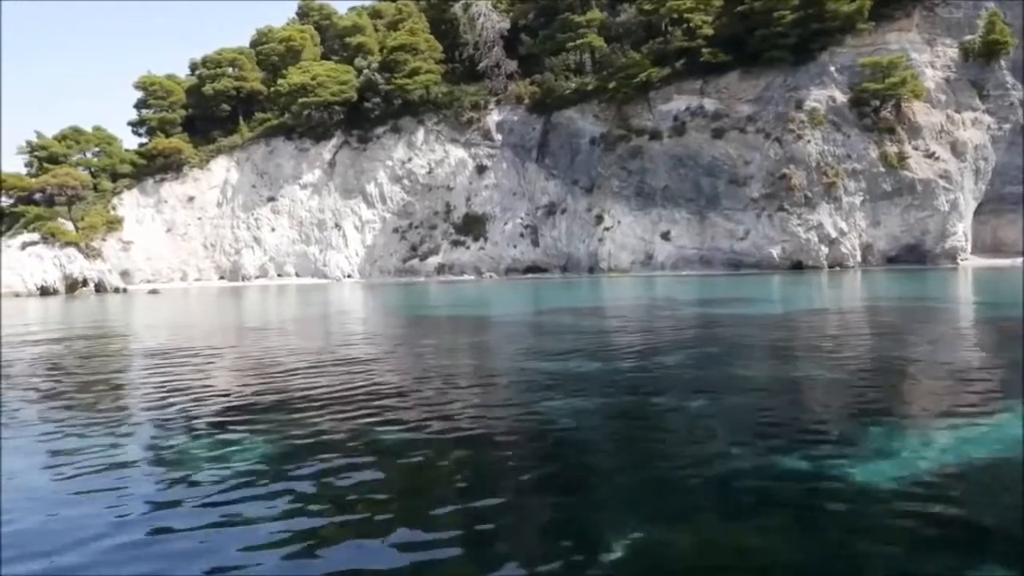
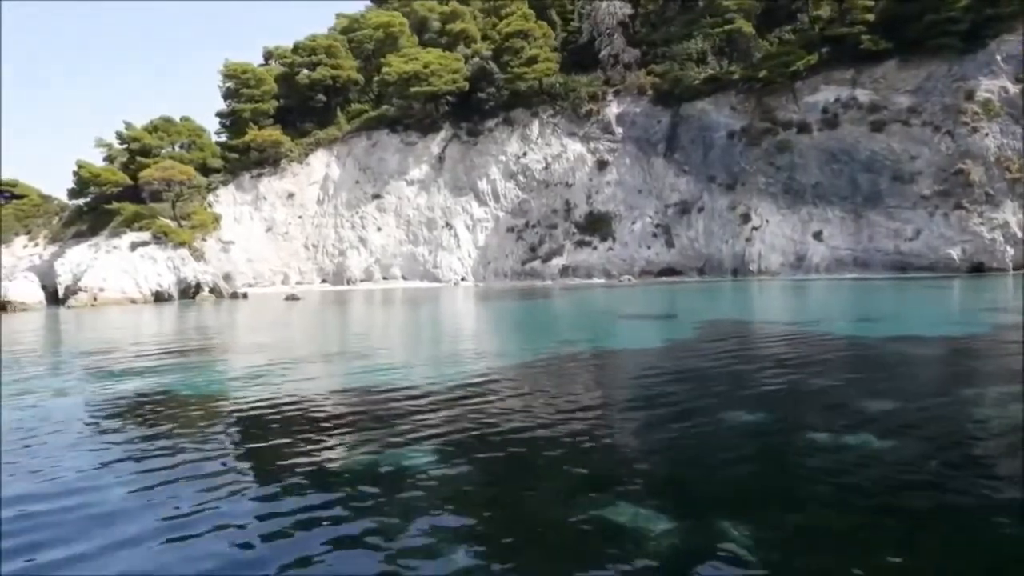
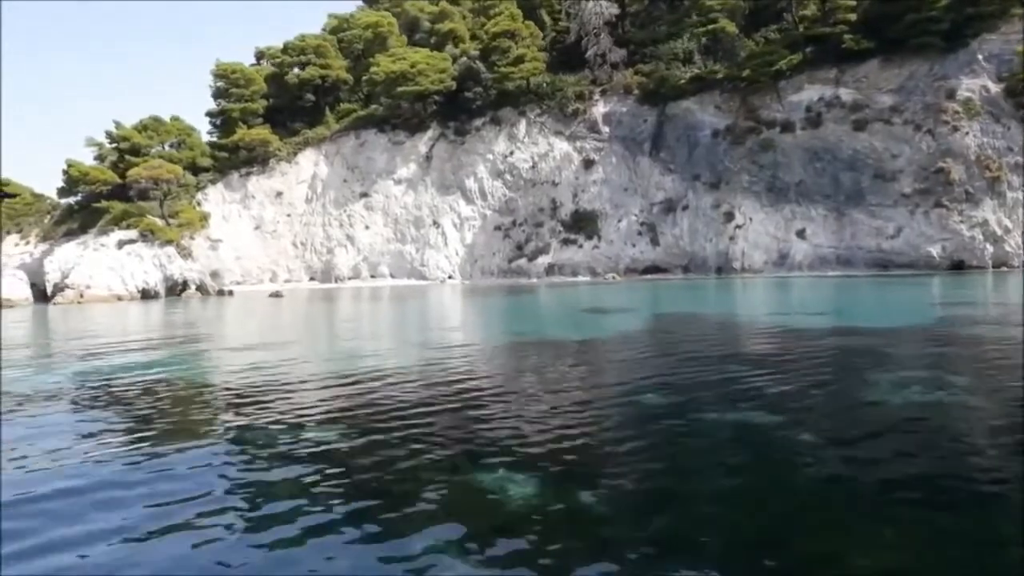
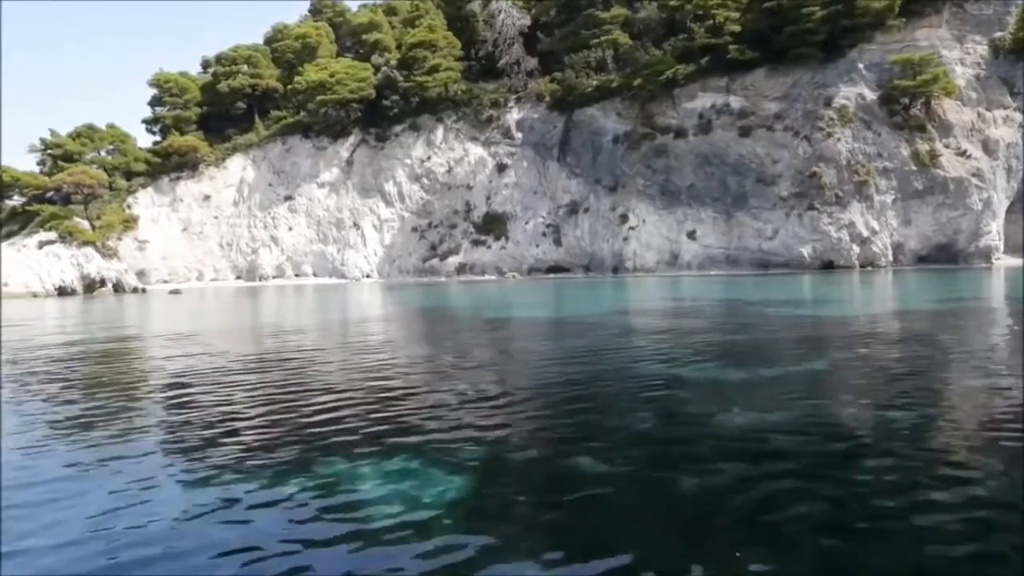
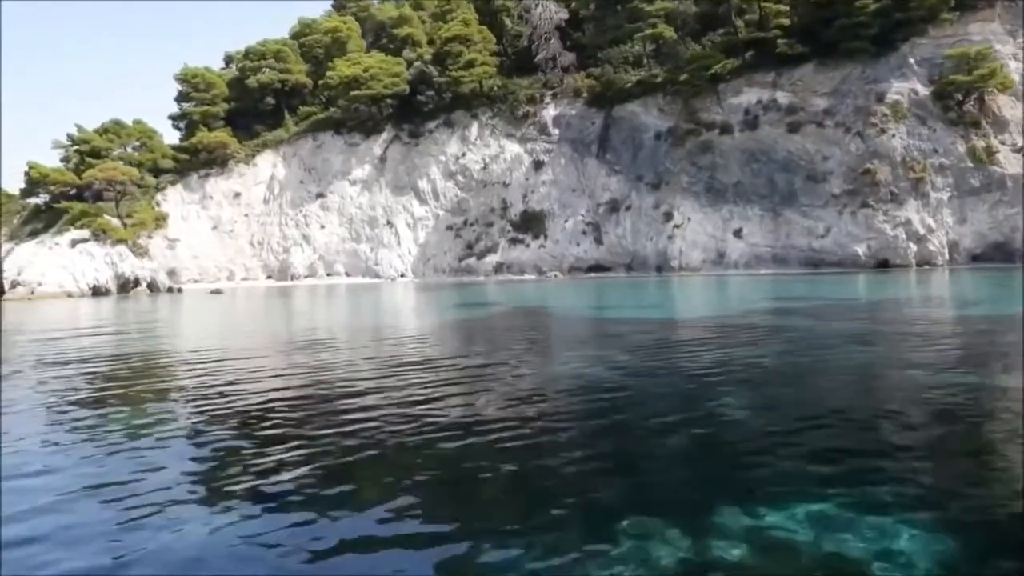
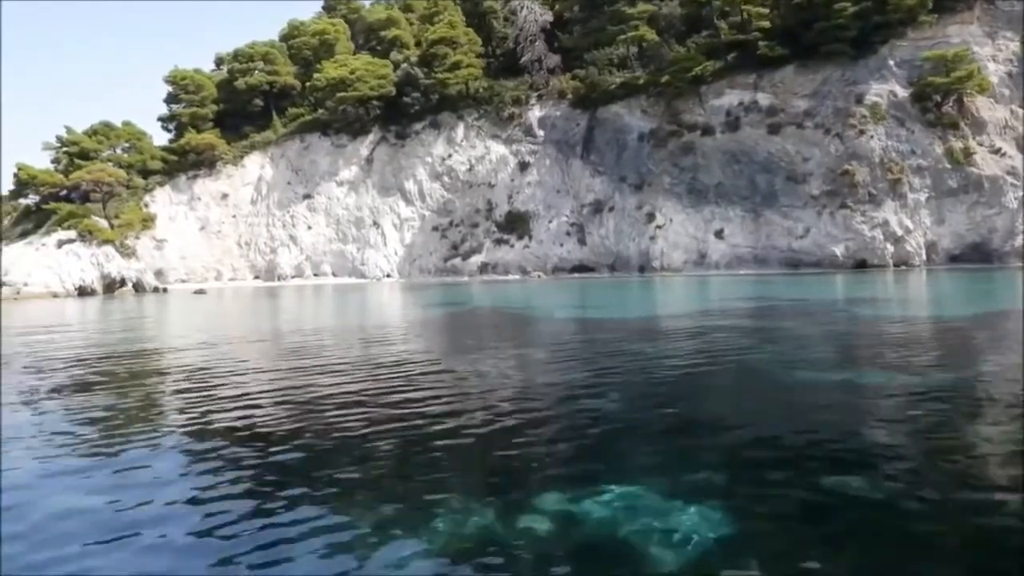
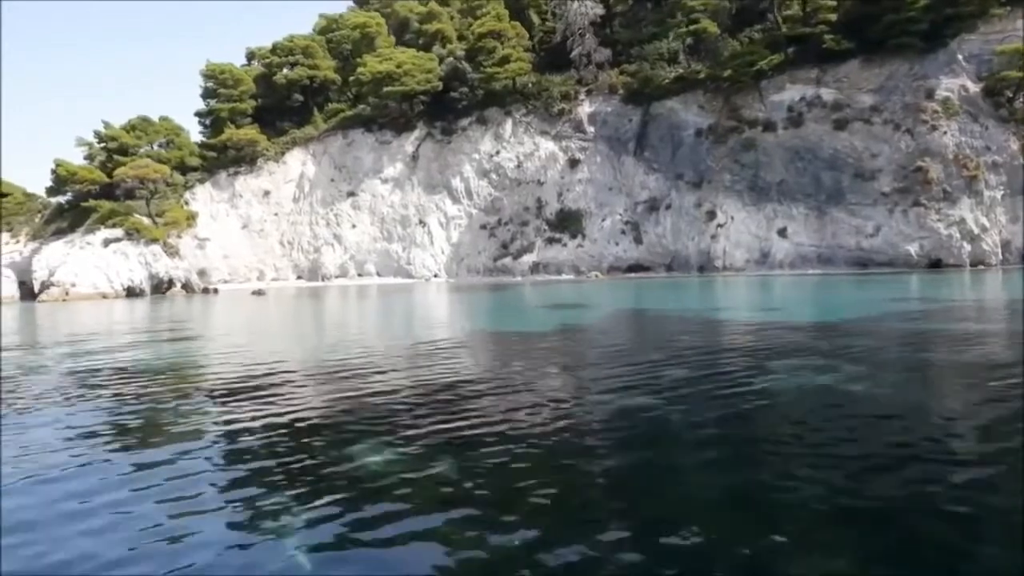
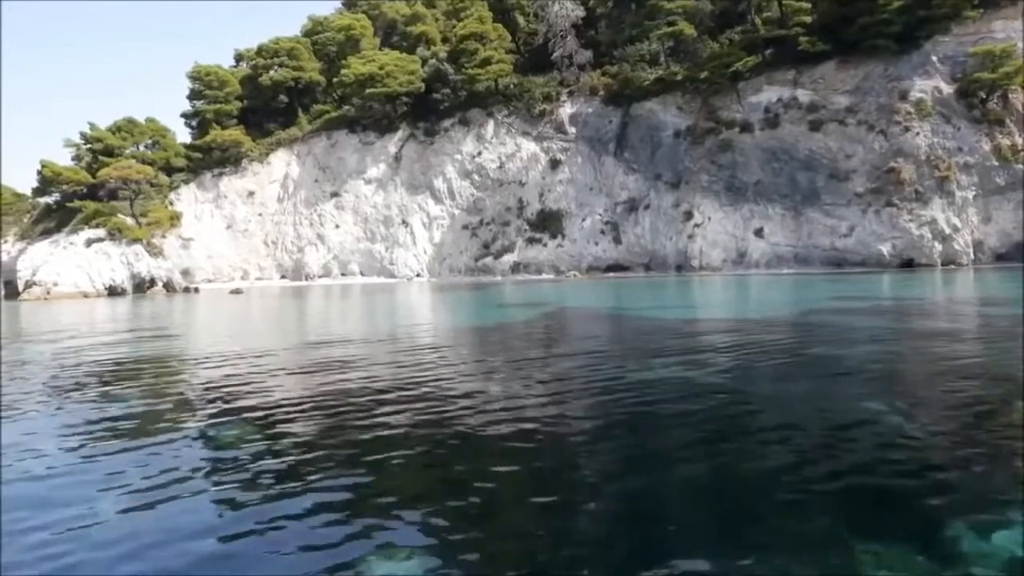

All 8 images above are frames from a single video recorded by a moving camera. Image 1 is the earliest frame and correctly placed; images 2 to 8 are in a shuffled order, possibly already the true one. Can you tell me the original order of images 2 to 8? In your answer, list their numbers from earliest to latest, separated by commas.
4, 6, 5, 8, 7, 3, 2
